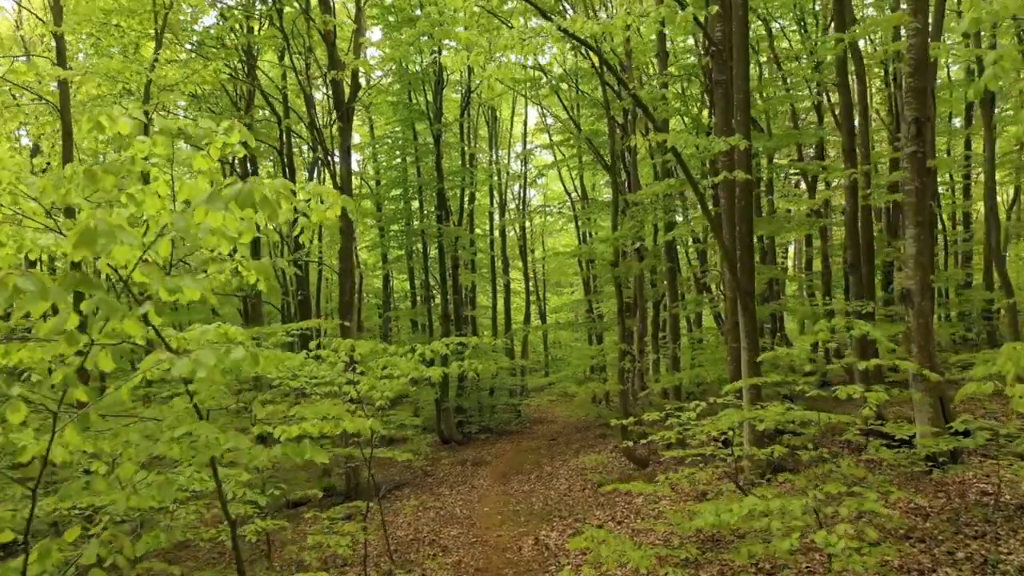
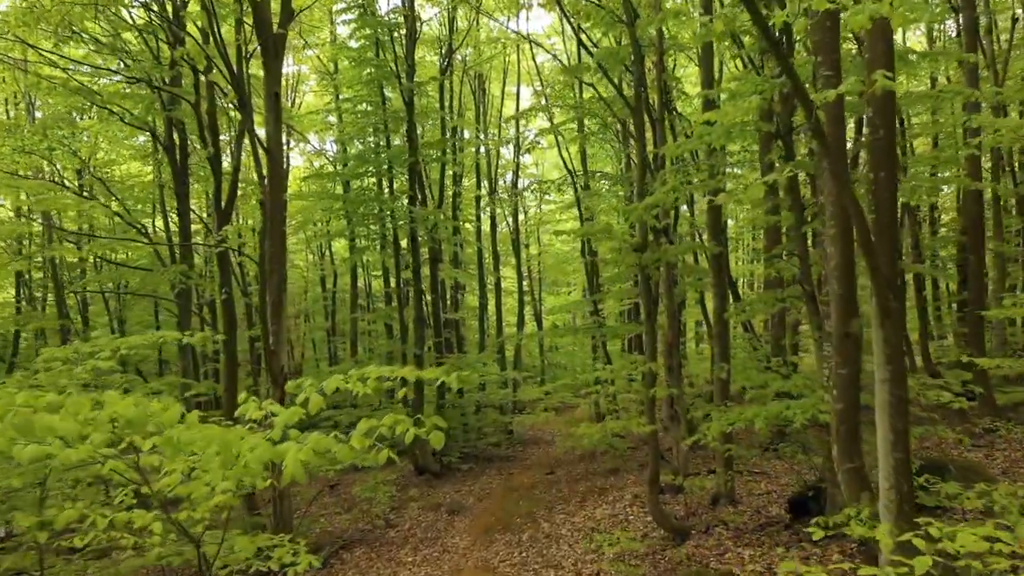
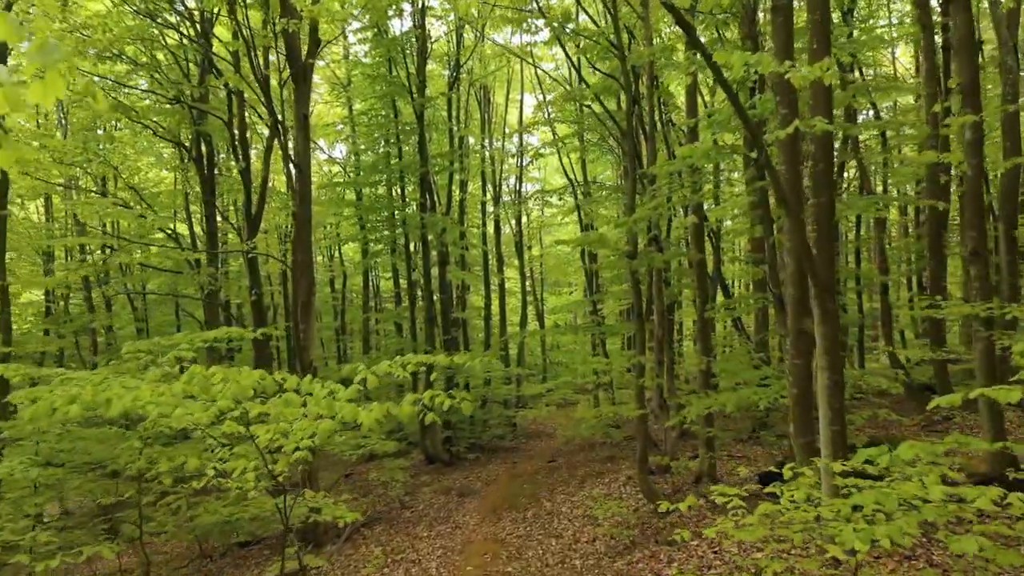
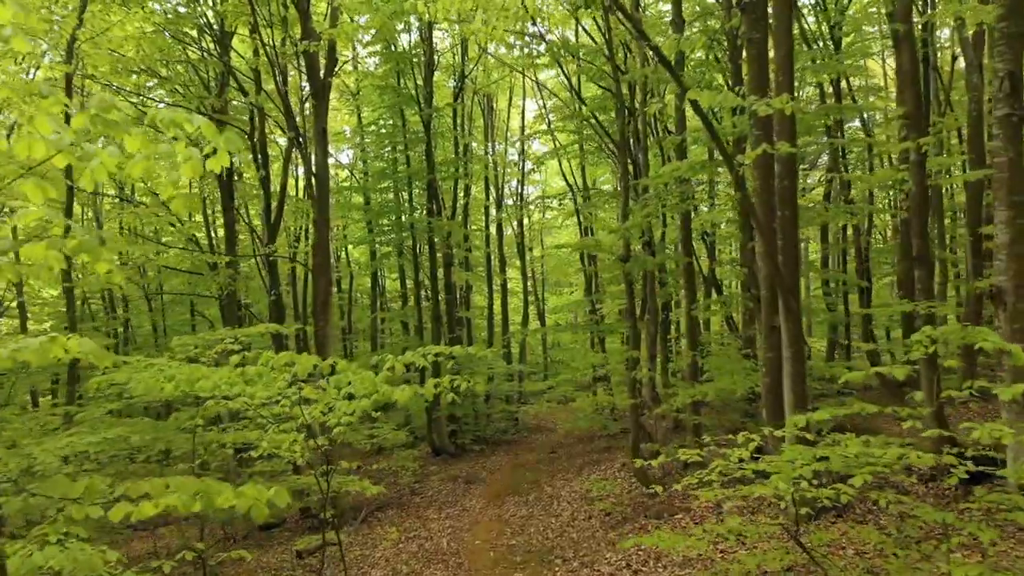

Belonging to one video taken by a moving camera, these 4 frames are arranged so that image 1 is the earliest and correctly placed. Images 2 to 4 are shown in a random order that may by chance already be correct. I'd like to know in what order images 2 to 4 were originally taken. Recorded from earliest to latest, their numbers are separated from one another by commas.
4, 3, 2
